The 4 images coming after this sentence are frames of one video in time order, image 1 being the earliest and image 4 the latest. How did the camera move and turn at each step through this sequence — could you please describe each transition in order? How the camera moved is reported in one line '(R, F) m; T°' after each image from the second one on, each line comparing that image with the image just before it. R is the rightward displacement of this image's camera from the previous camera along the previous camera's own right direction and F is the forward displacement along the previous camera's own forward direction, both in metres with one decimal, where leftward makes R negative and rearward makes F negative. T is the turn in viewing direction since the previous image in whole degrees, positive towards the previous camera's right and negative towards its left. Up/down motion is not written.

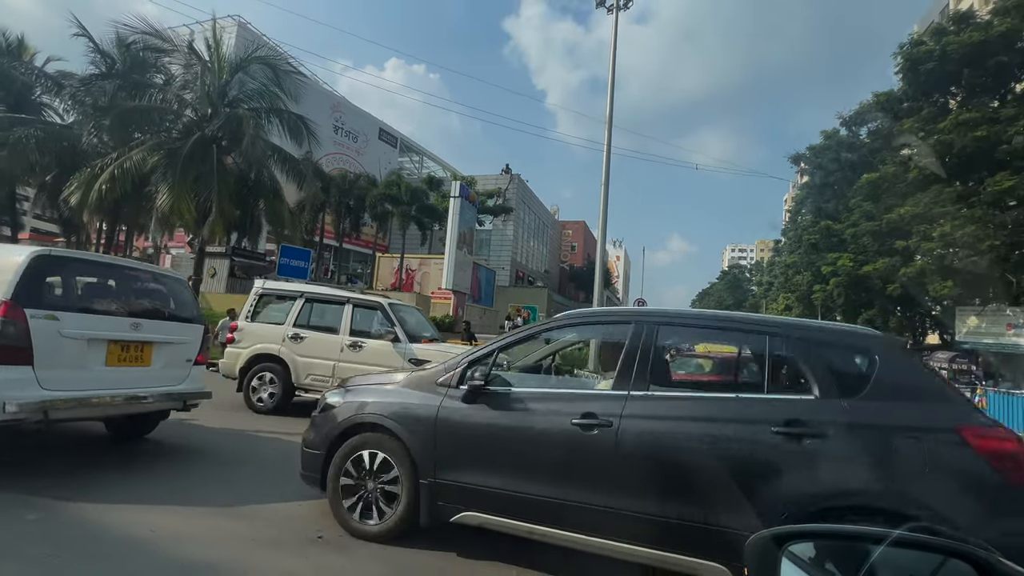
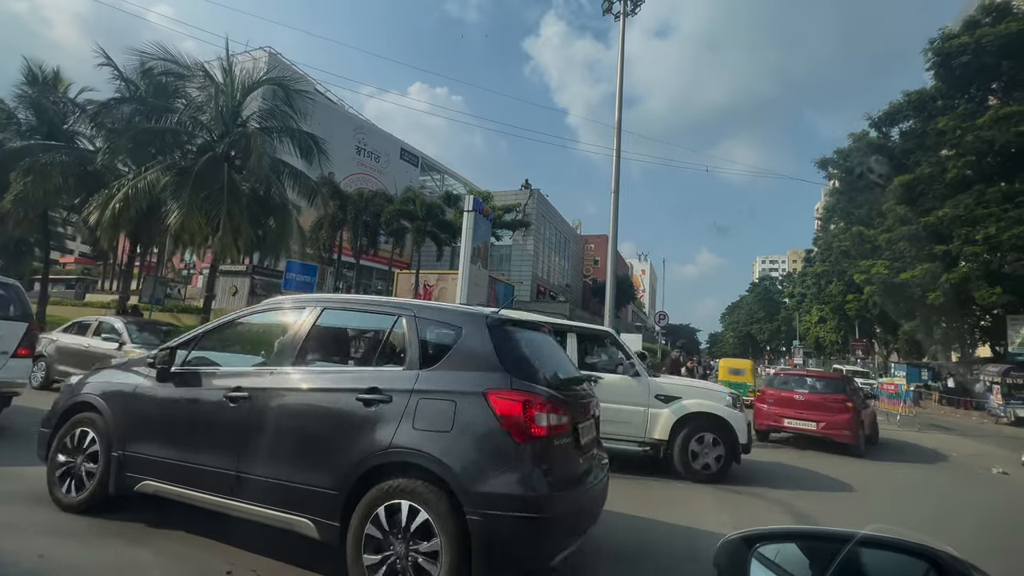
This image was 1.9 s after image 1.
(+0.8, +0.4) m; -4°
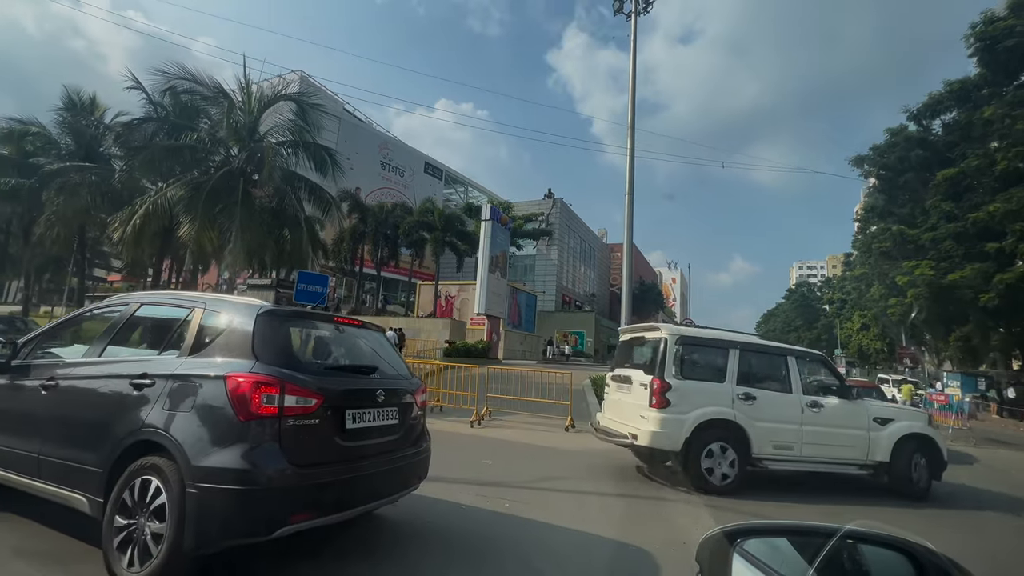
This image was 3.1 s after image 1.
(+0.6, +0.5) m; -4°
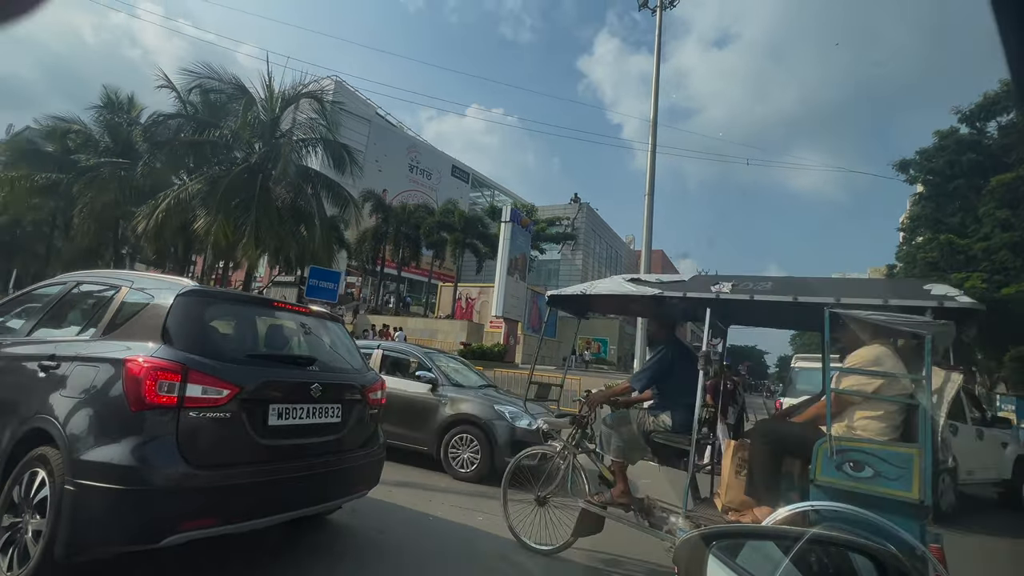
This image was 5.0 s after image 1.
(+0.5, +0.5) m; -4°
